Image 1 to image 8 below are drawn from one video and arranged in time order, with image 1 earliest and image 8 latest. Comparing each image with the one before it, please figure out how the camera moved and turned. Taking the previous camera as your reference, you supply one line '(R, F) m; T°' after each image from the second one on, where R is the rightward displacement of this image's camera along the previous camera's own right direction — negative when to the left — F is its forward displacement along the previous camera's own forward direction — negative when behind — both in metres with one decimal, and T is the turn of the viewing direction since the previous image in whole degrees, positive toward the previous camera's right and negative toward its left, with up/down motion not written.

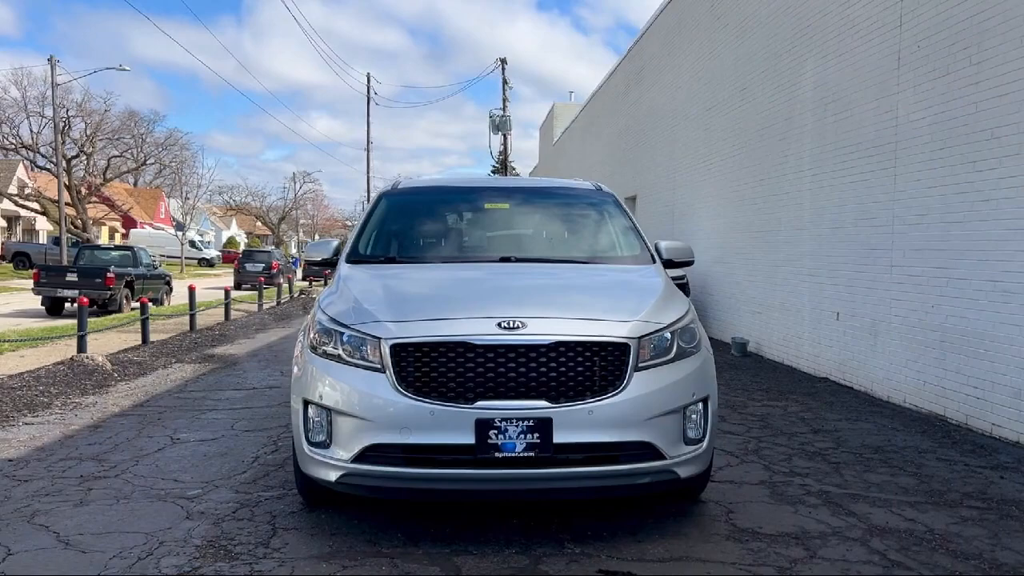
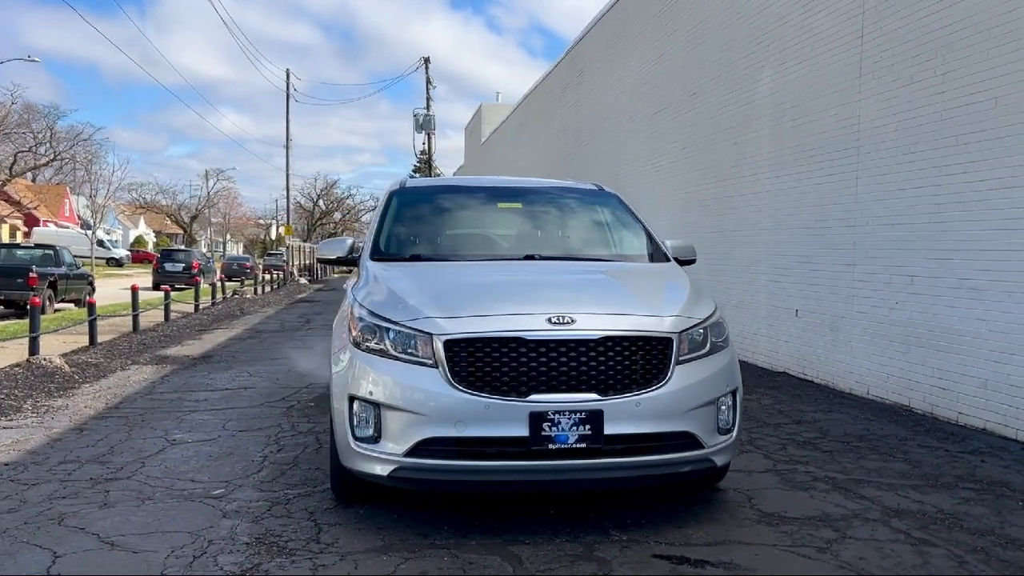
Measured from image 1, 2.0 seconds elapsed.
(-0.6, -0.1) m; +5°
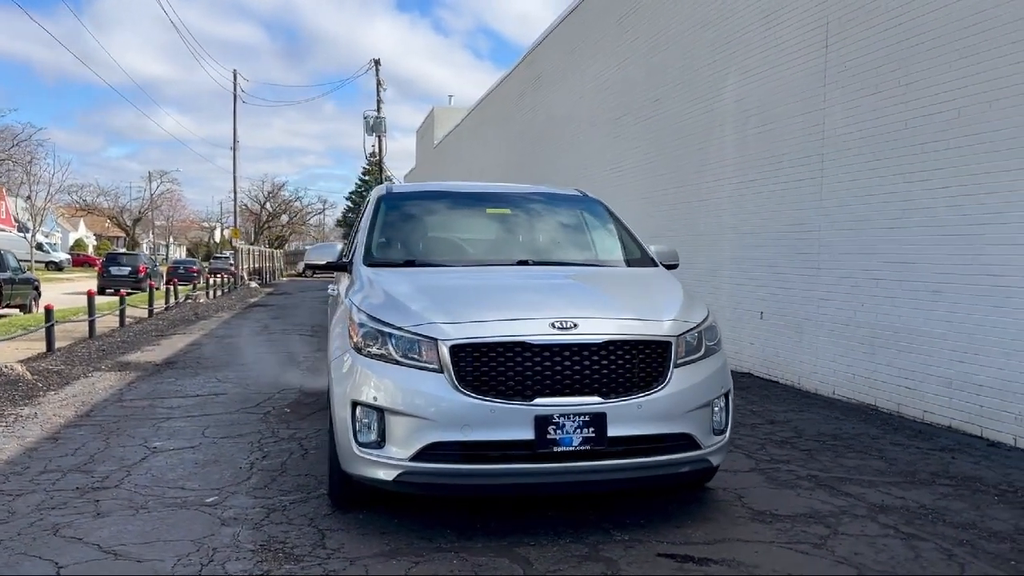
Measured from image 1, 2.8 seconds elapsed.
(-0.2, -0.1) m; +3°
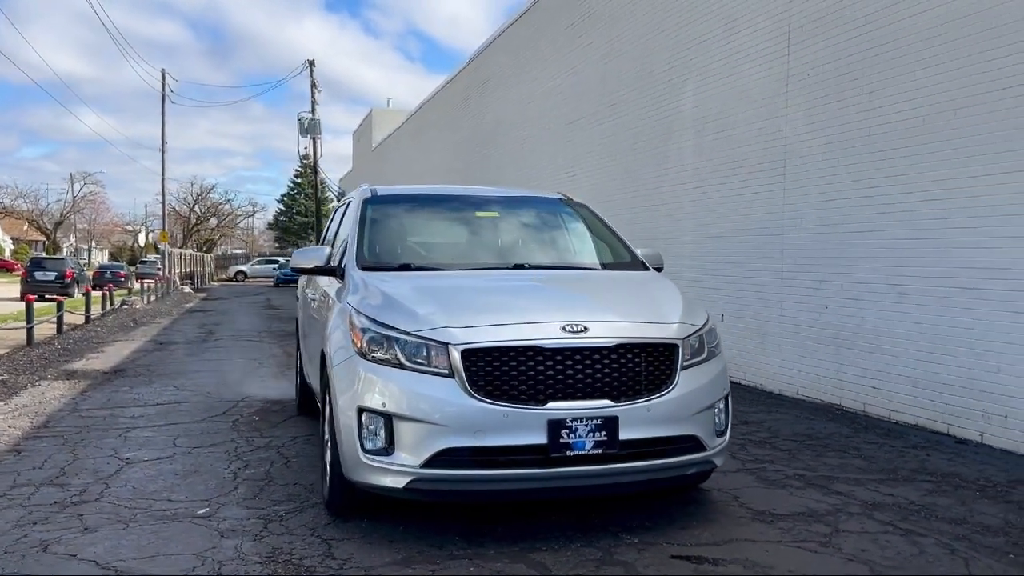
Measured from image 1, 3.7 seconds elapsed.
(-0.3, 0.0) m; +4°
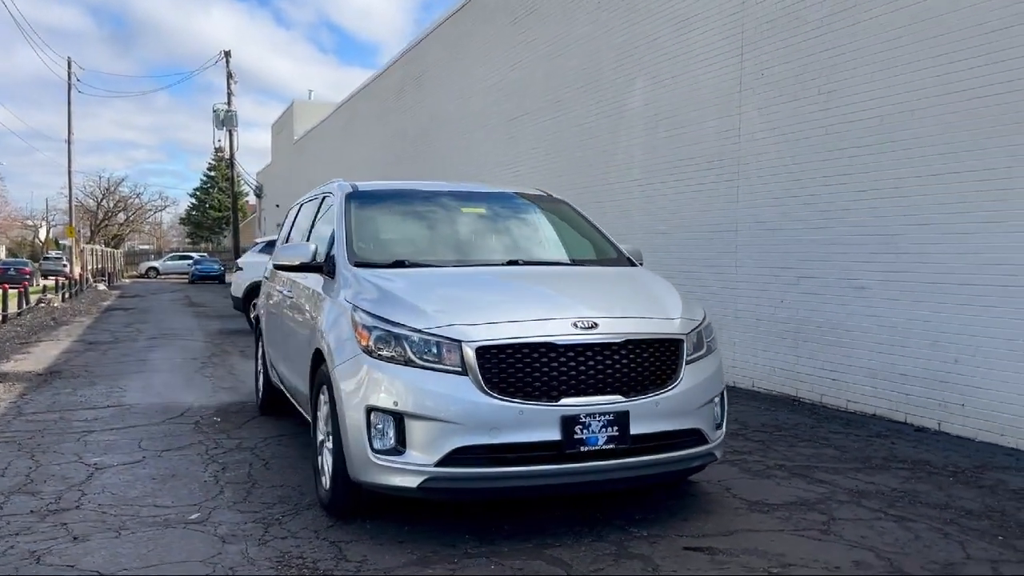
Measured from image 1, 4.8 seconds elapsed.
(-0.4, 0.0) m; +5°
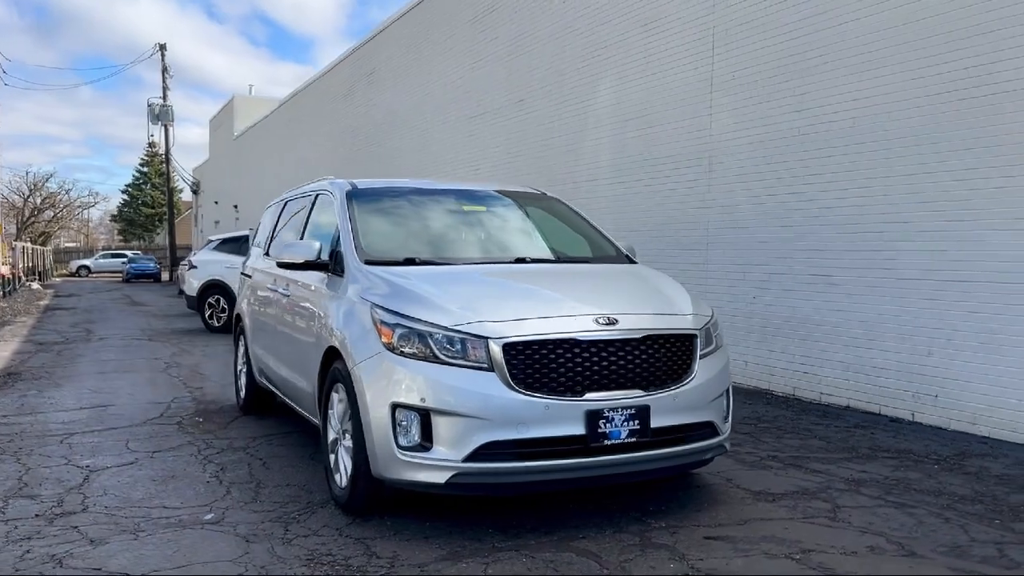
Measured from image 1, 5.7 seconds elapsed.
(-0.4, 0.0) m; +4°
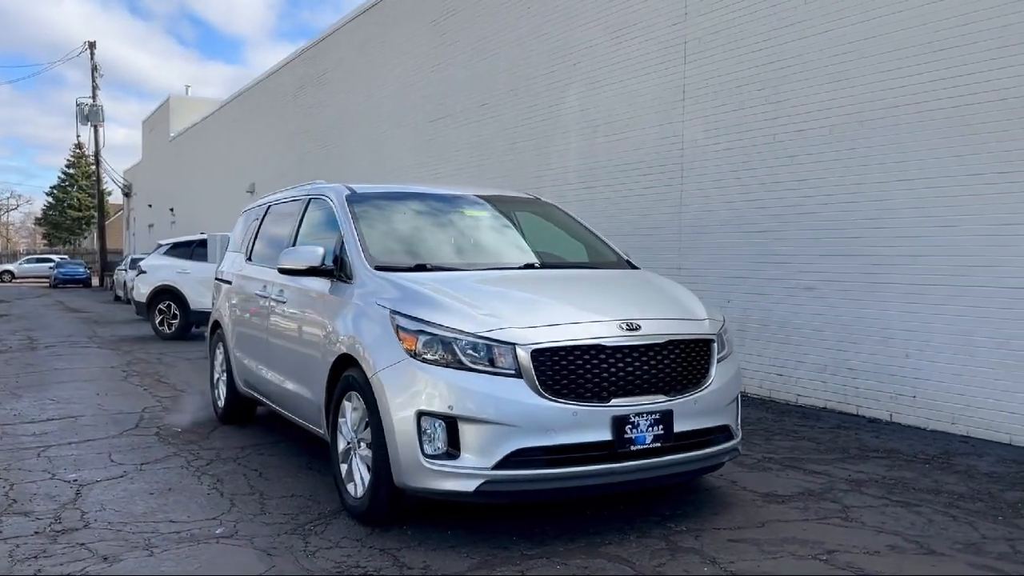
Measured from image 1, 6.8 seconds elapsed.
(-0.4, 0.0) m; +4°
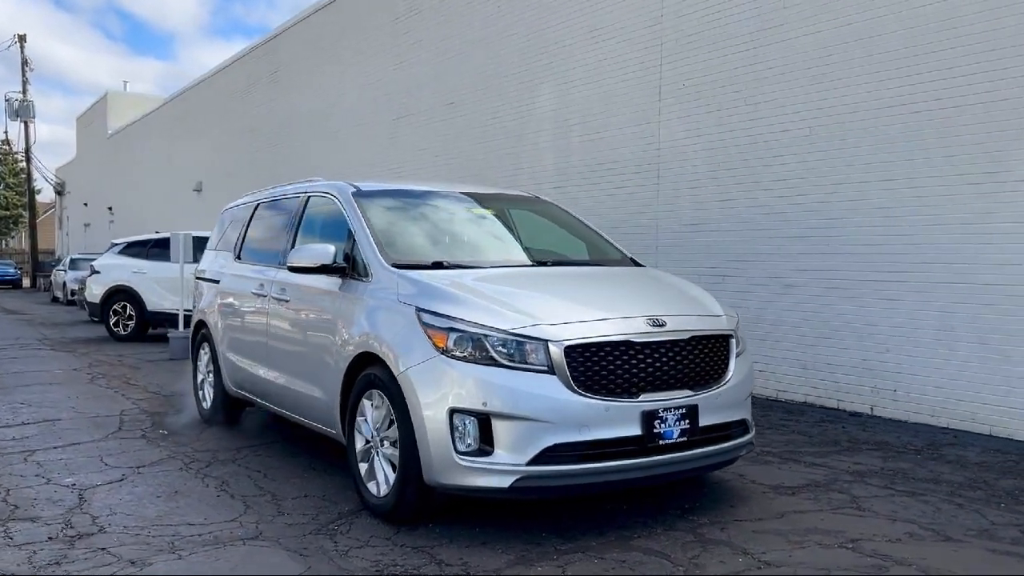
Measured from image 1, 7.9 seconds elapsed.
(-0.4, 0.0) m; +4°
